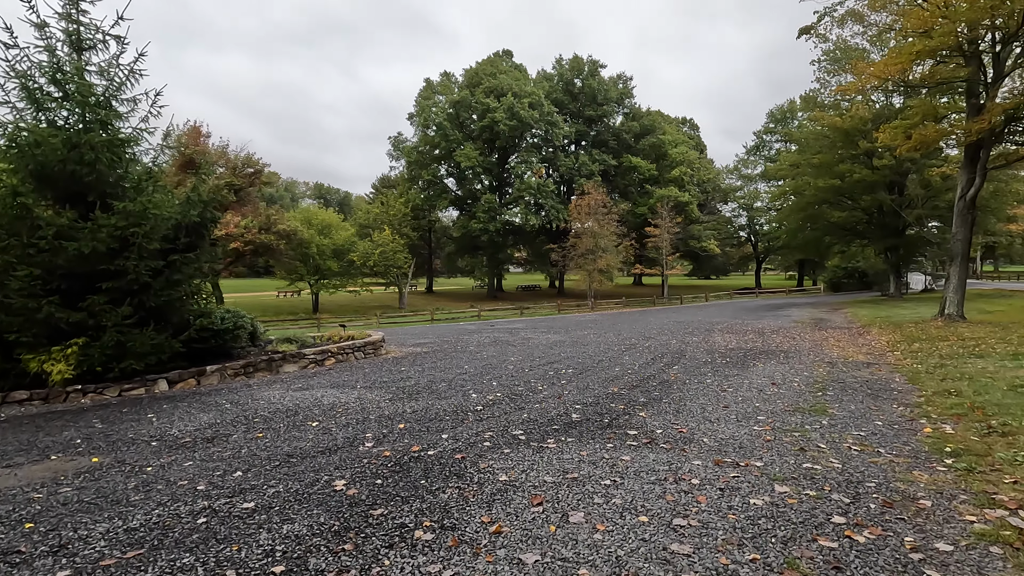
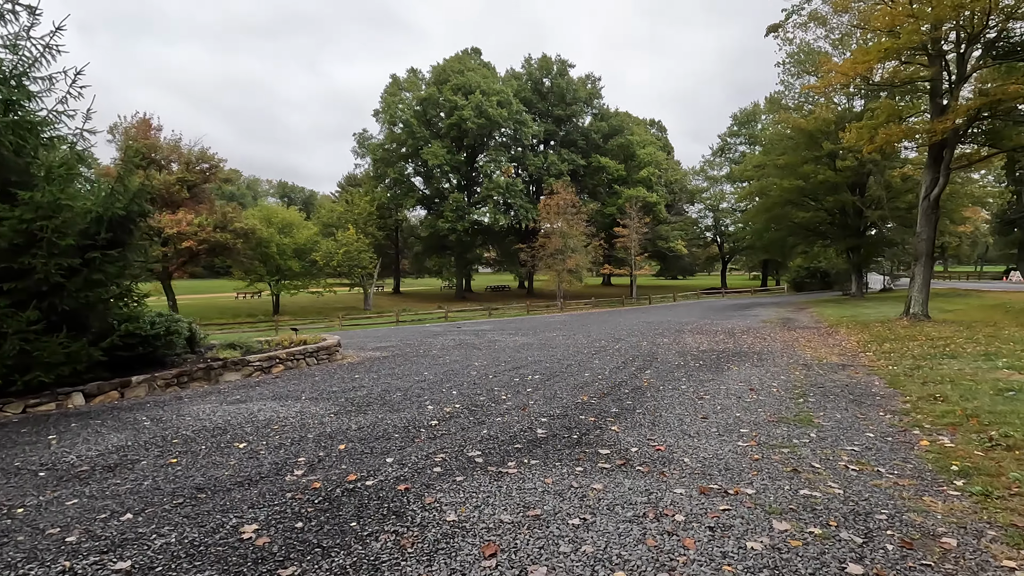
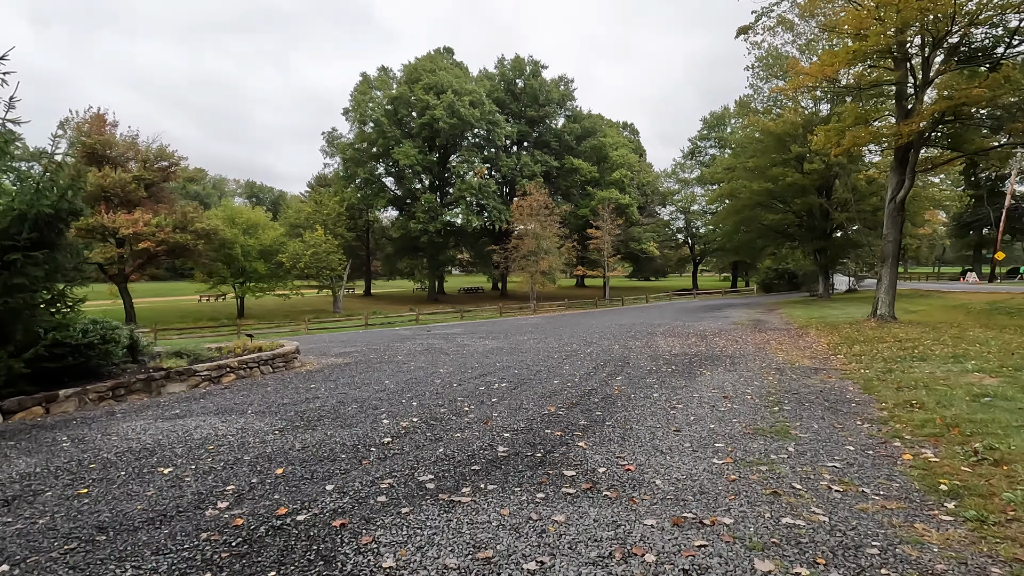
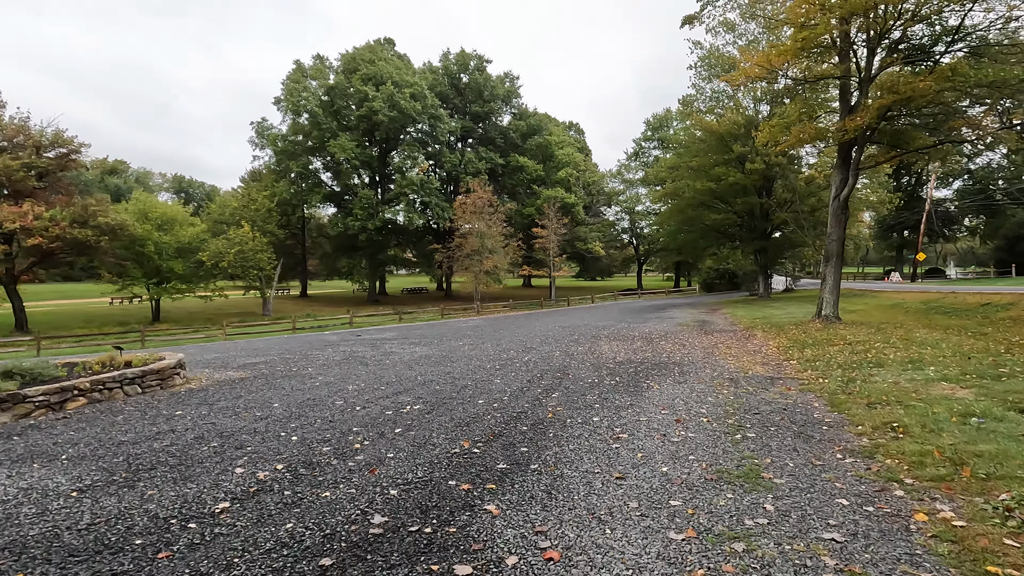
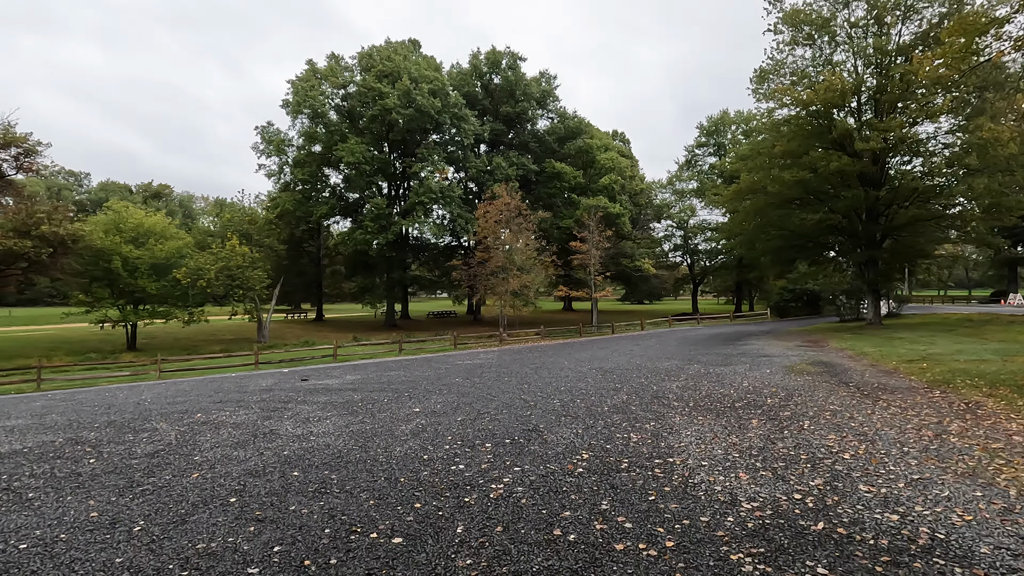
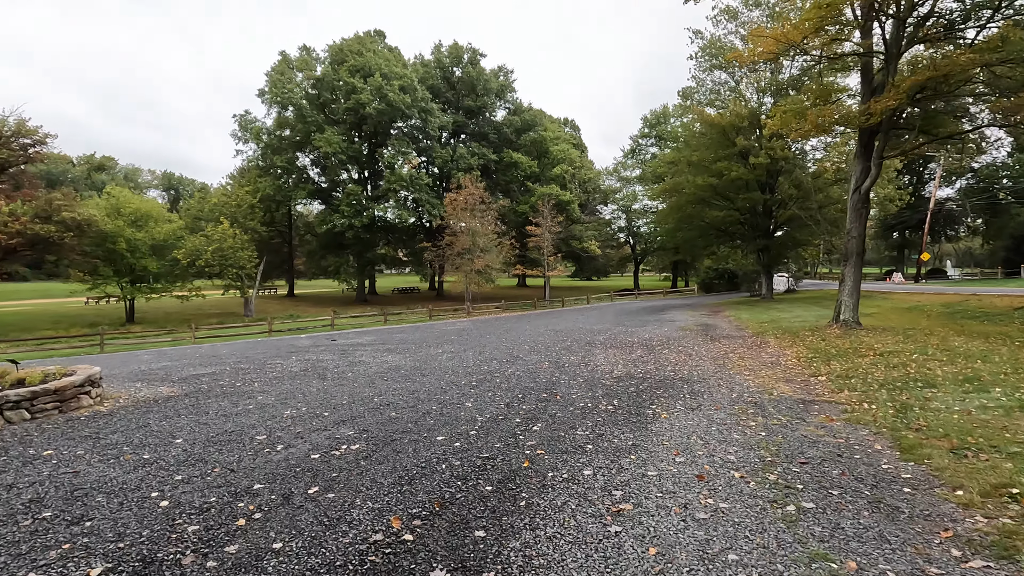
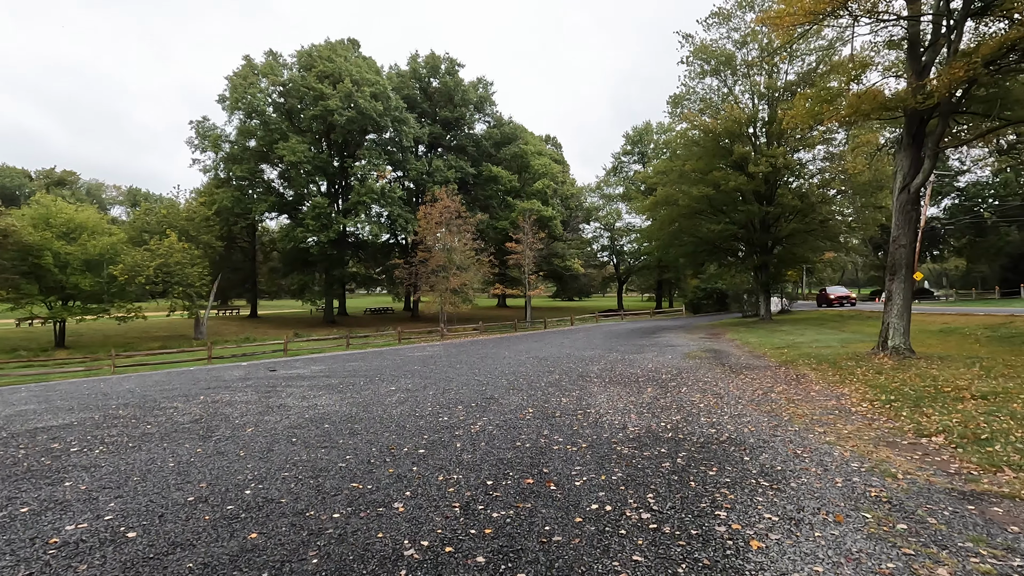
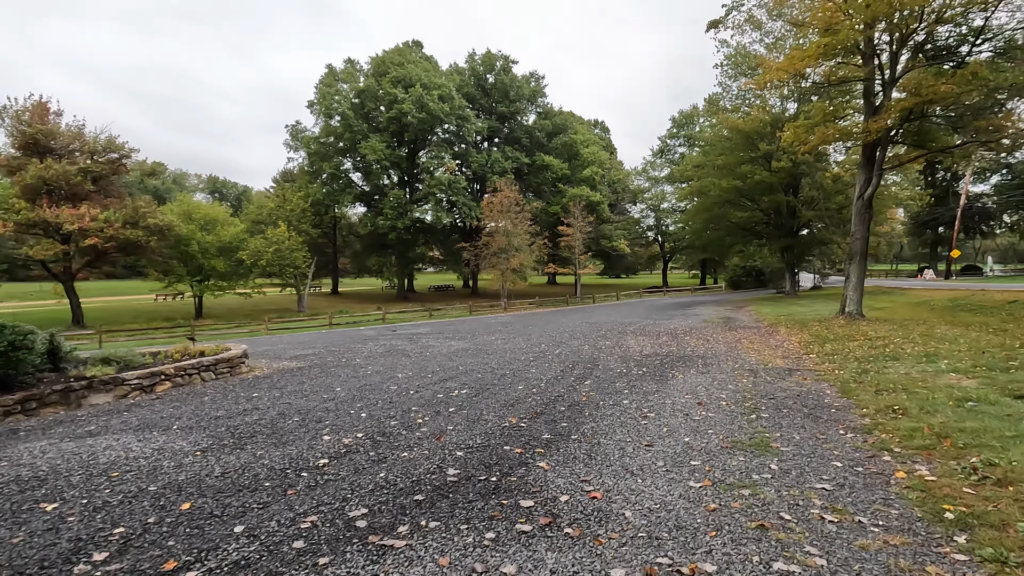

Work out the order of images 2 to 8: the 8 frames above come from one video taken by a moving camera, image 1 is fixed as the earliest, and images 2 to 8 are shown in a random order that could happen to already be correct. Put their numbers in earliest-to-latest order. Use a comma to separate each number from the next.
2, 3, 8, 4, 6, 7, 5
